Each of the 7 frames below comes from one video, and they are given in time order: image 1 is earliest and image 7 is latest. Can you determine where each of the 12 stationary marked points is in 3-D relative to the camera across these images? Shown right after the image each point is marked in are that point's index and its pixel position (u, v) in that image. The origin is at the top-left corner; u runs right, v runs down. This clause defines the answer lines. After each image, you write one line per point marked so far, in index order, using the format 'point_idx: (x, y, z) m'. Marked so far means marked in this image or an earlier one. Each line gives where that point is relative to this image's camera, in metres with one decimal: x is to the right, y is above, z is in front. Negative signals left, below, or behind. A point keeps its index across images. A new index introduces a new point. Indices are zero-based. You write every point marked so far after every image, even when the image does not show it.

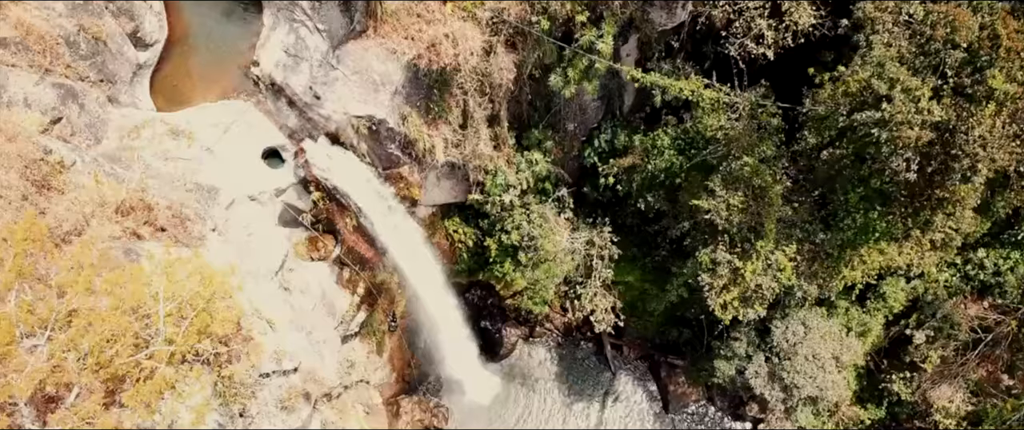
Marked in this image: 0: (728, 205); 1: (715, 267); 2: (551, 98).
0: (+3.9, +0.2, +12.6) m
1: (+3.8, -1.0, +13.1) m
2: (+0.8, +2.3, +14.1) m
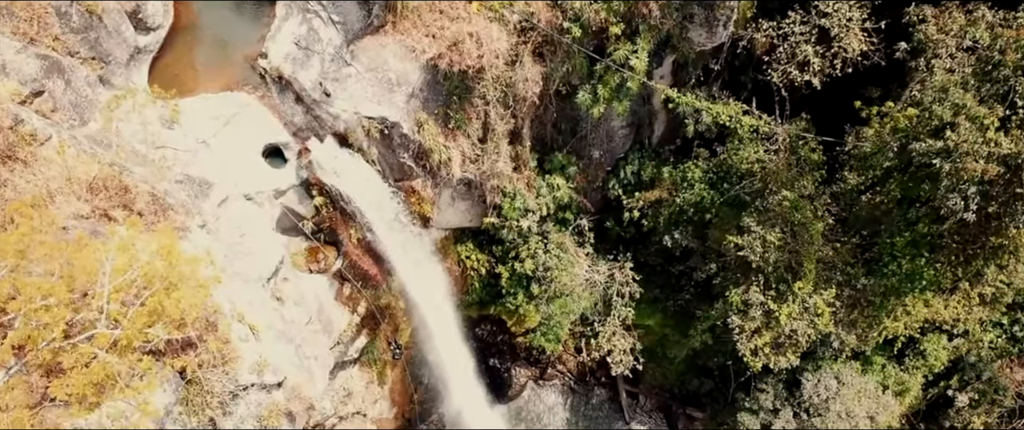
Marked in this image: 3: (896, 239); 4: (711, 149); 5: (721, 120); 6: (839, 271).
0: (+4.2, -0.4, +11.6) m
1: (+4.1, -1.6, +12.1) m
2: (+1.3, +1.8, +13.4) m
3: (+6.2, -0.4, +11.3) m
4: (+3.8, +1.2, +13.3) m
5: (+3.6, +1.7, +11.8) m
6: (+5.6, -0.9, +11.8) m
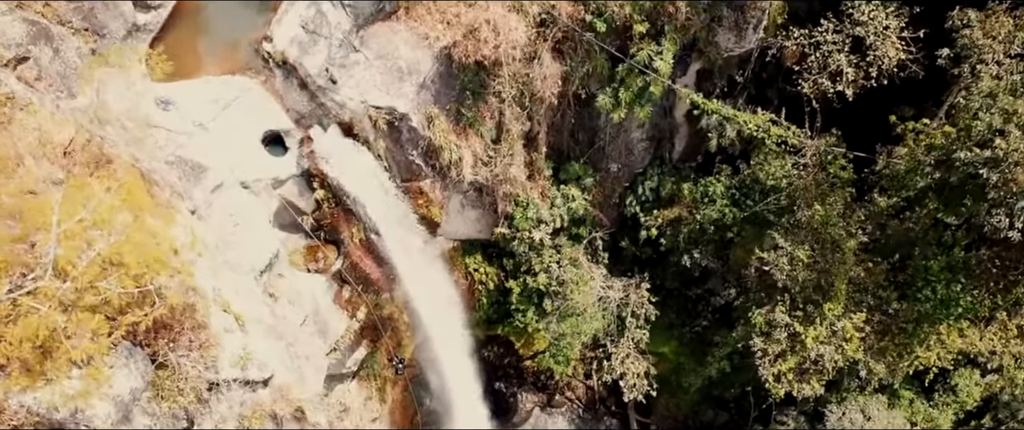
0: (+4.4, -0.7, +11.0) m
1: (+4.2, -1.9, +11.3) m
2: (+1.6, +1.5, +12.9) m
3: (+6.4, -0.7, +10.6) m
4: (+4.1, +0.9, +12.8) m
5: (+3.8, +1.5, +11.3) m
6: (+5.7, -1.2, +11.1) m
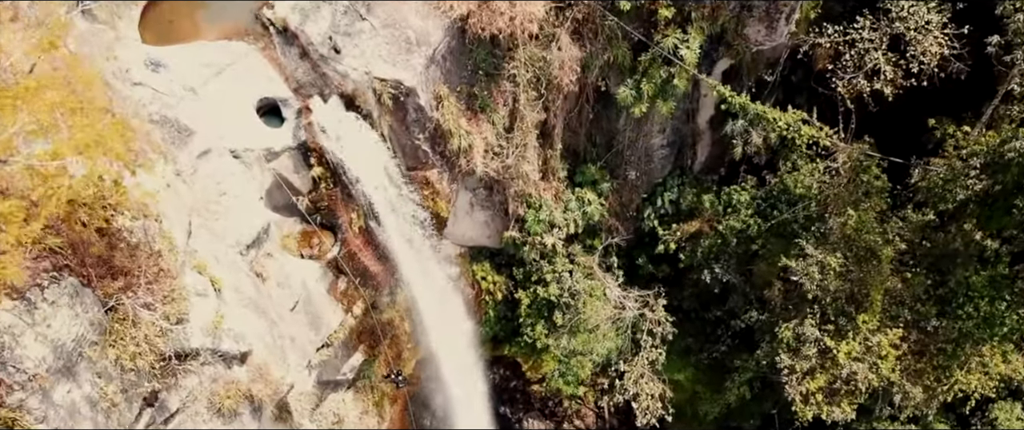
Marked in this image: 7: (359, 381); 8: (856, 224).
0: (+4.5, -0.8, +10.2) m
1: (+4.3, -2.0, +10.5) m
2: (+1.8, +1.4, +12.2) m
3: (+6.5, -0.8, +9.8) m
4: (+4.3, +0.7, +12.1) m
5: (+4.1, +1.4, +10.6) m
6: (+5.8, -1.4, +10.3) m
7: (-2.9, -3.1, +13.2) m
8: (+4.9, -0.1, +10.1) m
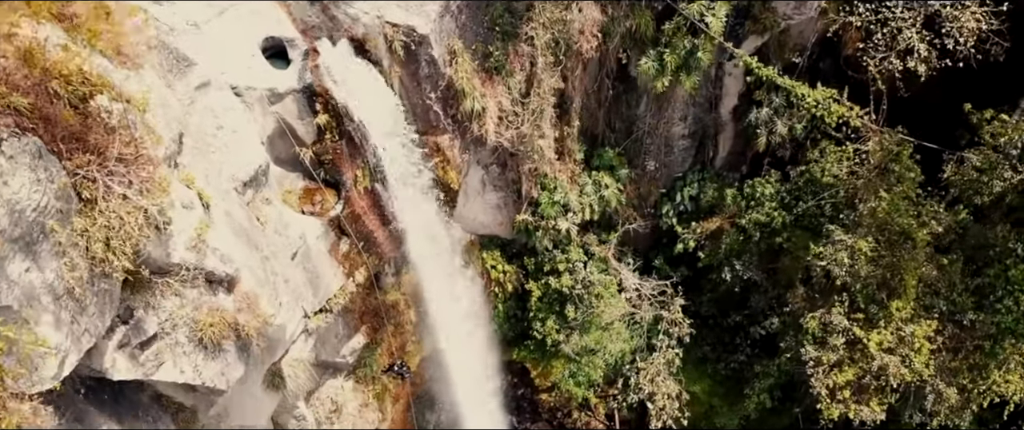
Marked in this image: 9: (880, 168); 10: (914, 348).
0: (+4.7, -0.5, +9.6) m
1: (+4.4, -1.8, +9.9) m
2: (+2.1, +1.6, +11.8) m
3: (+6.7, -0.7, +9.2) m
4: (+4.5, +0.8, +11.6) m
5: (+4.3, +1.6, +10.2) m
6: (+6.0, -1.2, +9.7) m
7: (-2.7, -2.8, +12.7) m
8: (+5.1, +0.1, +9.5) m
9: (+5.1, +0.7, +9.7) m
10: (+5.5, -1.8, +9.5) m
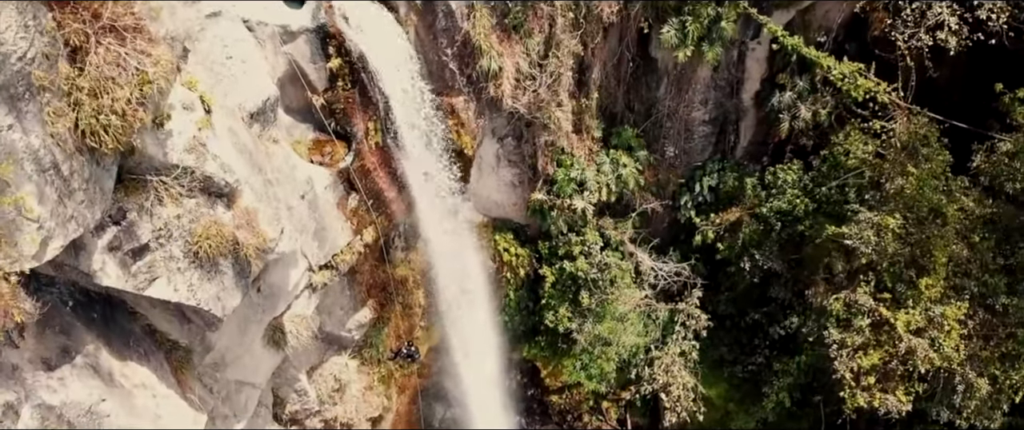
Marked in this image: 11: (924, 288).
0: (+4.8, -0.3, +9.3) m
1: (+4.6, -1.5, +9.5) m
2: (+2.4, +1.9, +11.6) m
3: (+6.8, -0.4, +8.8) m
4: (+4.8, +1.0, +11.3) m
5: (+4.5, +1.9, +9.9) m
6: (+6.1, -0.9, +9.3) m
7: (-2.6, -2.4, +12.4) m
8: (+5.3, +0.4, +9.2) m
9: (+5.3, +0.9, +9.4) m
10: (+5.6, -1.6, +9.1) m
11: (+5.4, -1.1, +9.1) m
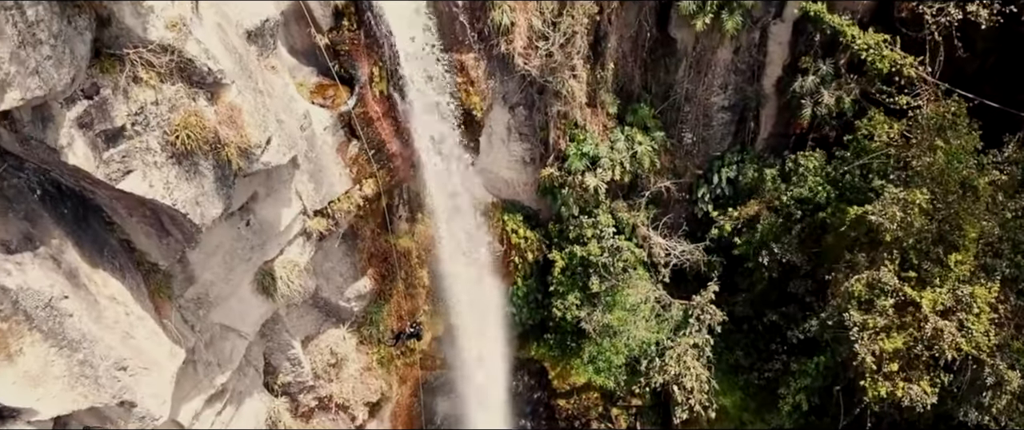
0: (+4.9, 0.0, +8.8) m
1: (+4.6, -1.2, +9.0) m
2: (+2.6, +2.2, +11.3) m
3: (+6.9, -0.2, +8.3) m
4: (+4.9, +1.2, +10.9) m
5: (+4.7, +2.1, +9.5) m
6: (+6.2, -0.7, +8.7) m
7: (-2.5, -2.0, +12.0) m
8: (+5.4, +0.6, +8.7) m
9: (+5.5, +1.2, +8.9) m
10: (+5.6, -1.3, +8.5) m
11: (+5.4, -0.8, +8.6) m
